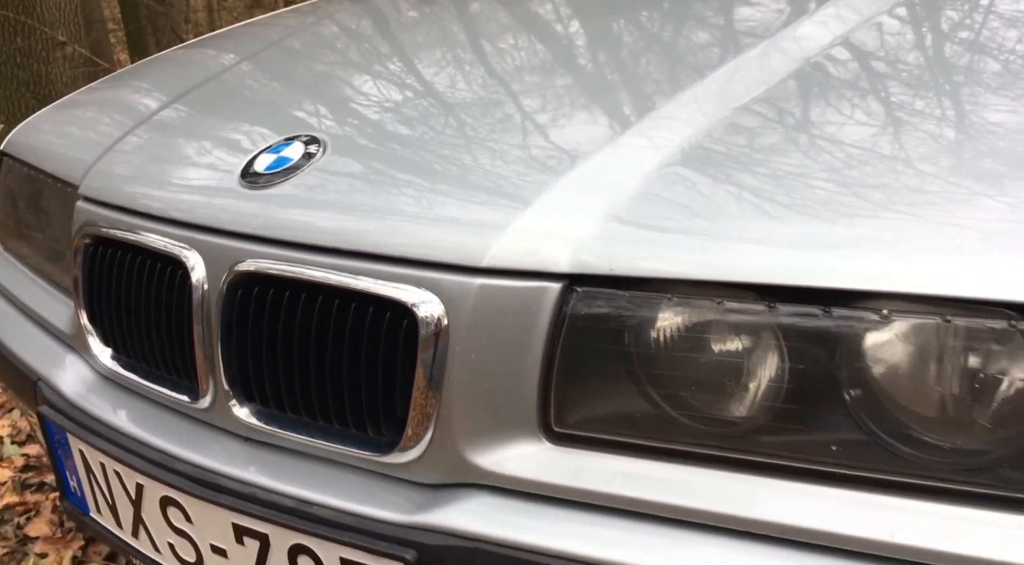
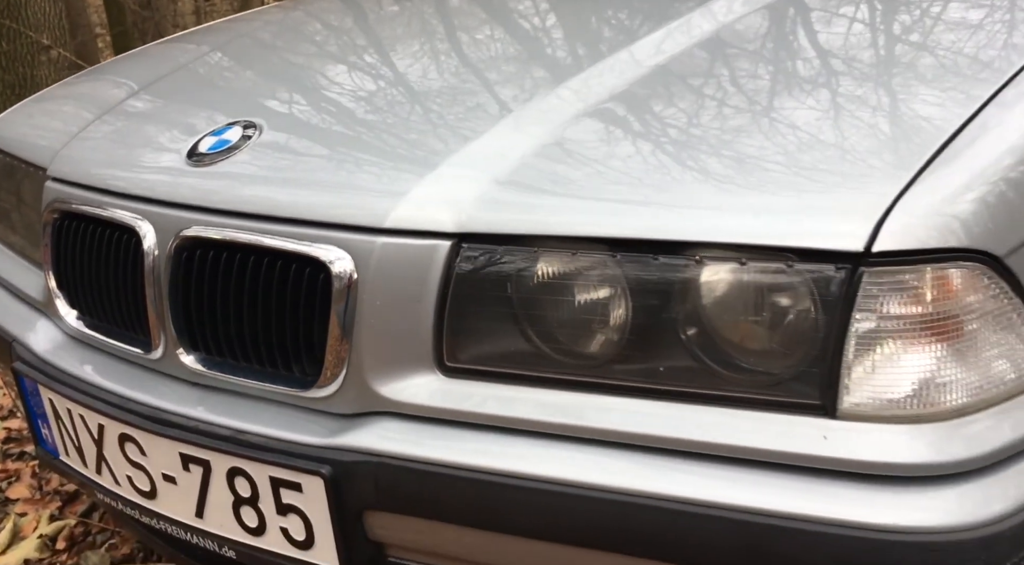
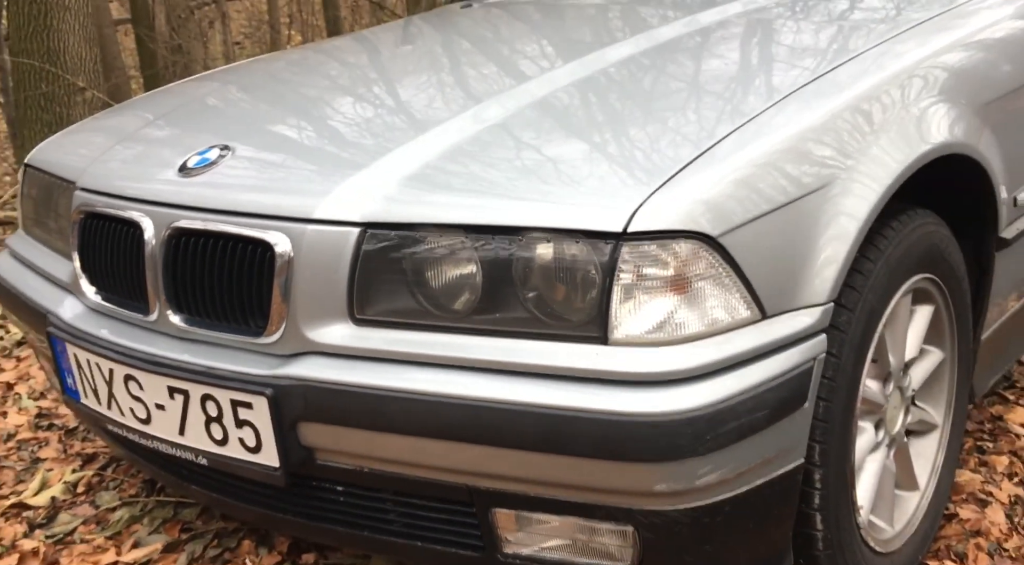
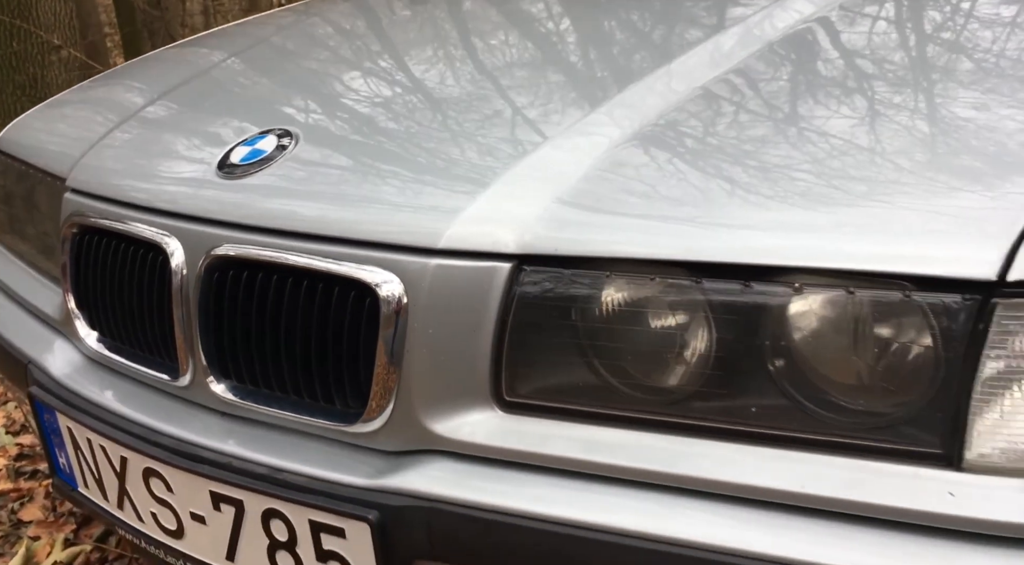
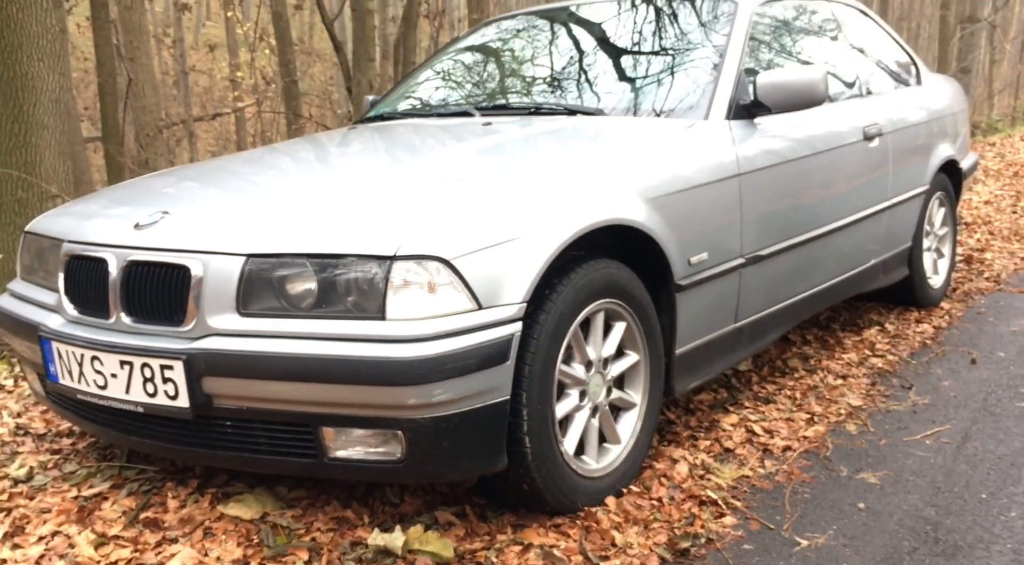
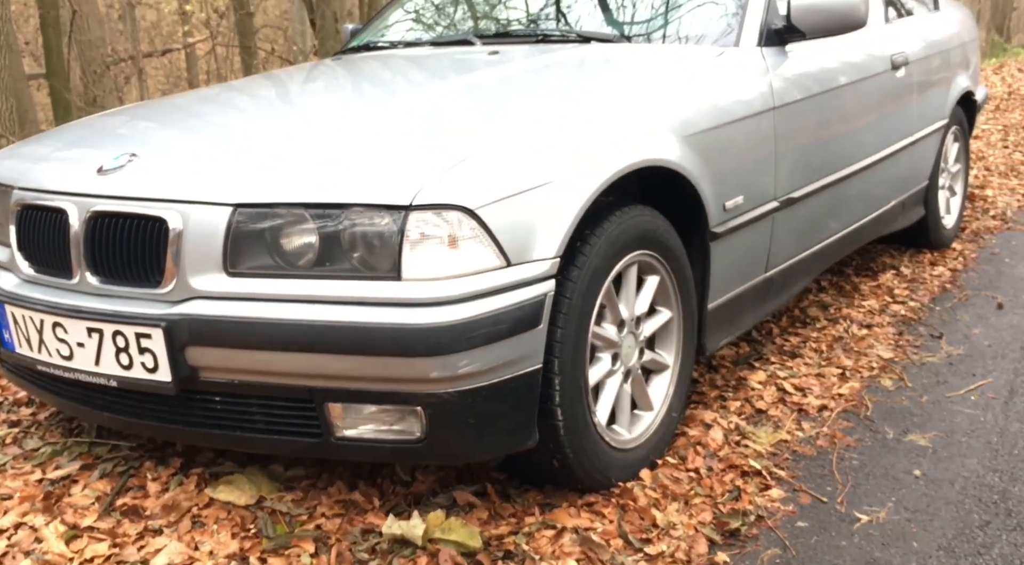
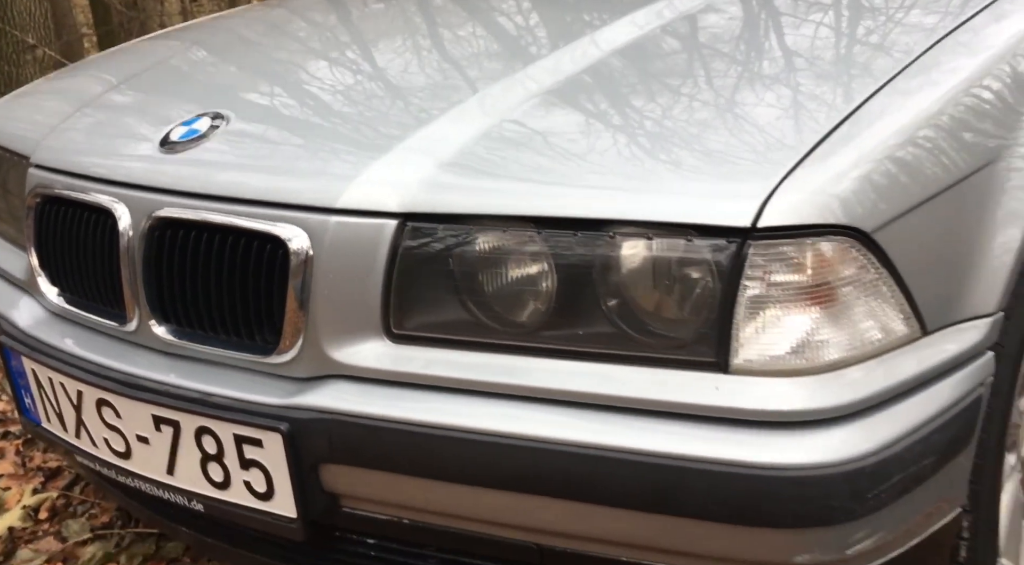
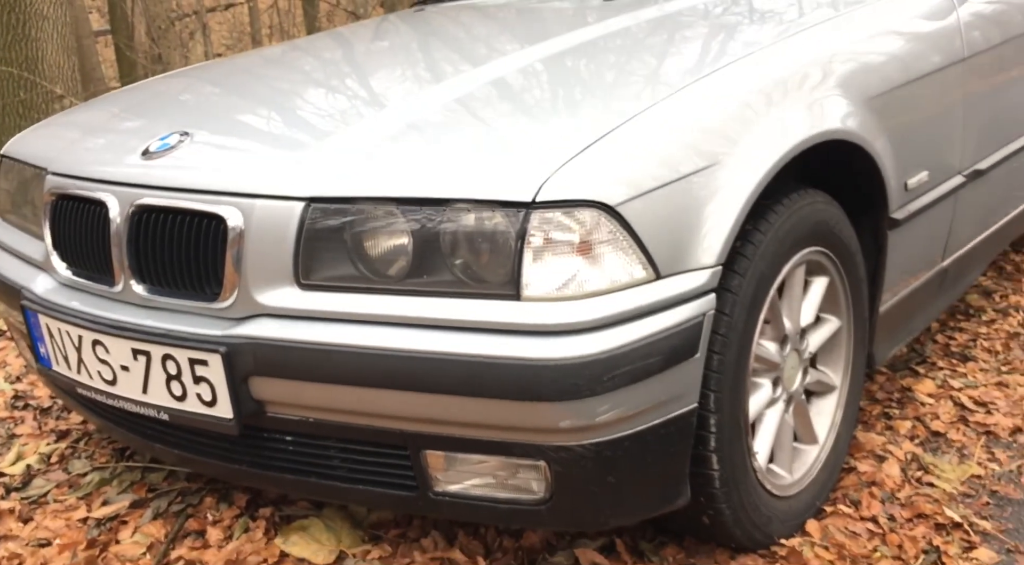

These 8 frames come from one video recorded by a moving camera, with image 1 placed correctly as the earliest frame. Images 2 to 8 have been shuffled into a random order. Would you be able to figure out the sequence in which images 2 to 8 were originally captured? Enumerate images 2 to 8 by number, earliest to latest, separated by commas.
4, 2, 7, 3, 8, 6, 5
